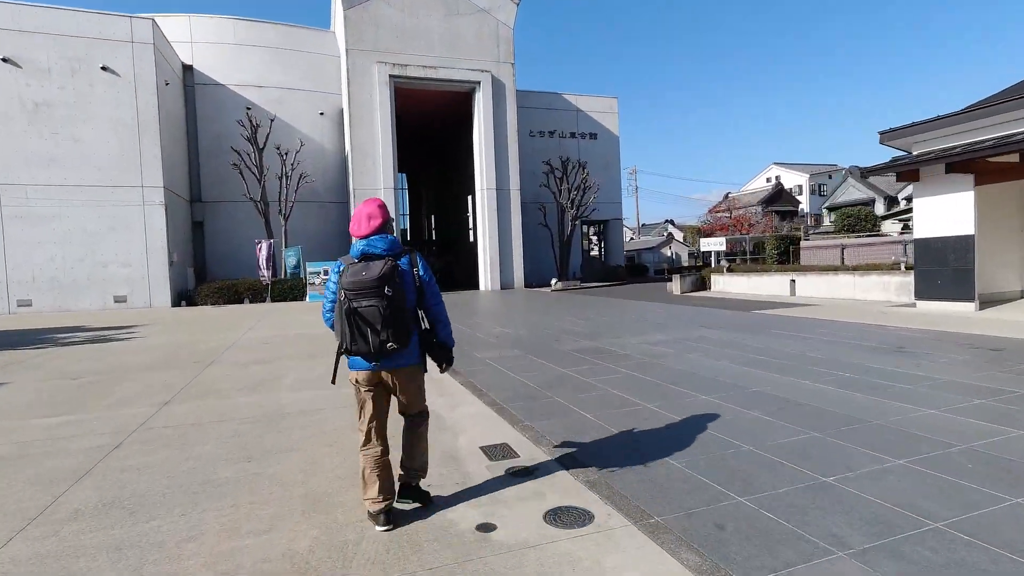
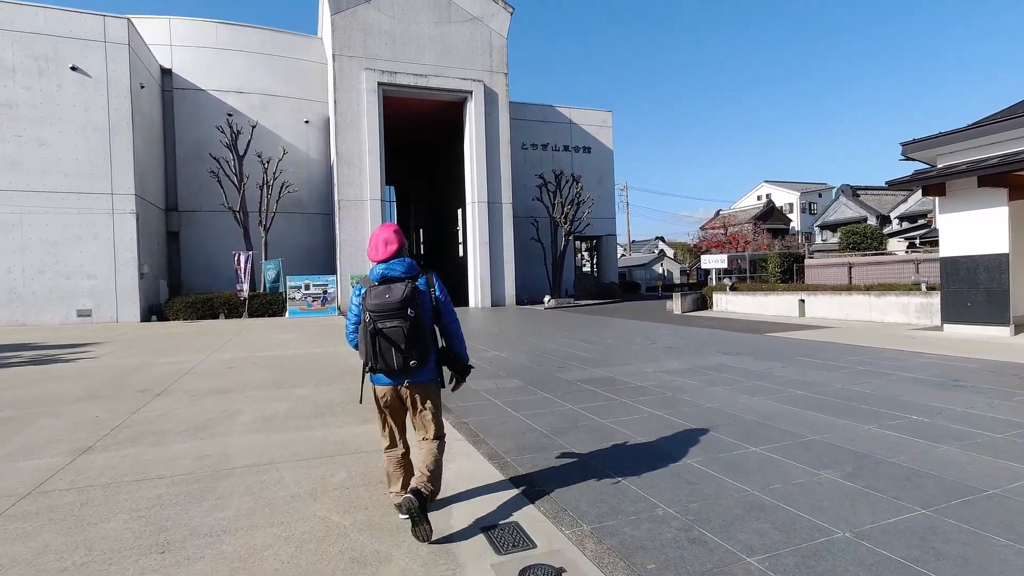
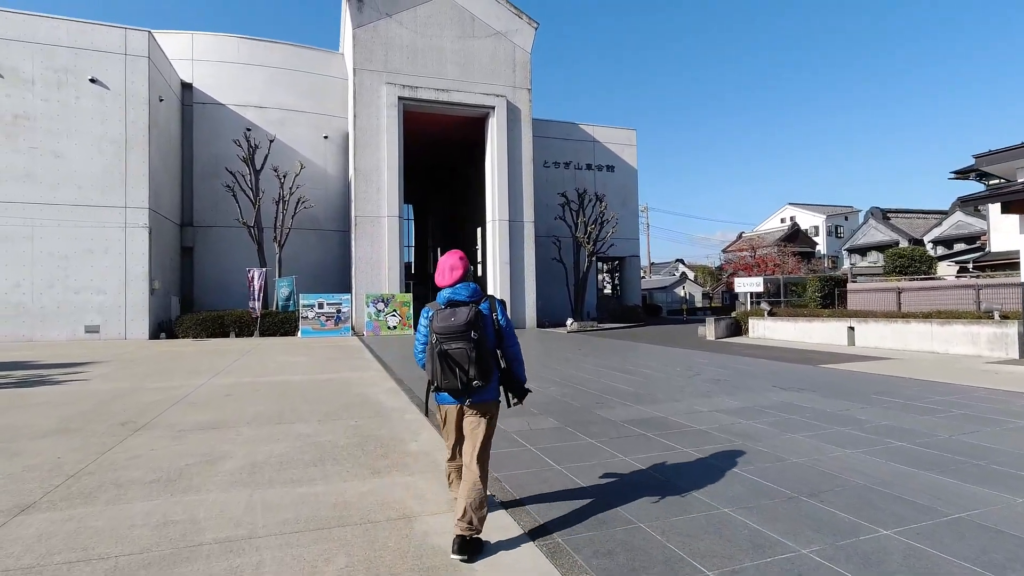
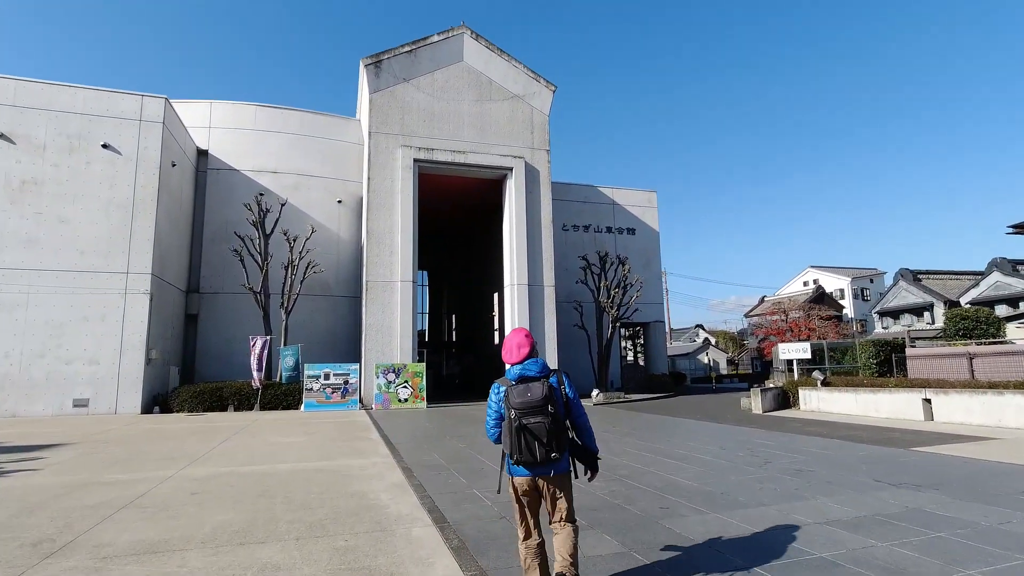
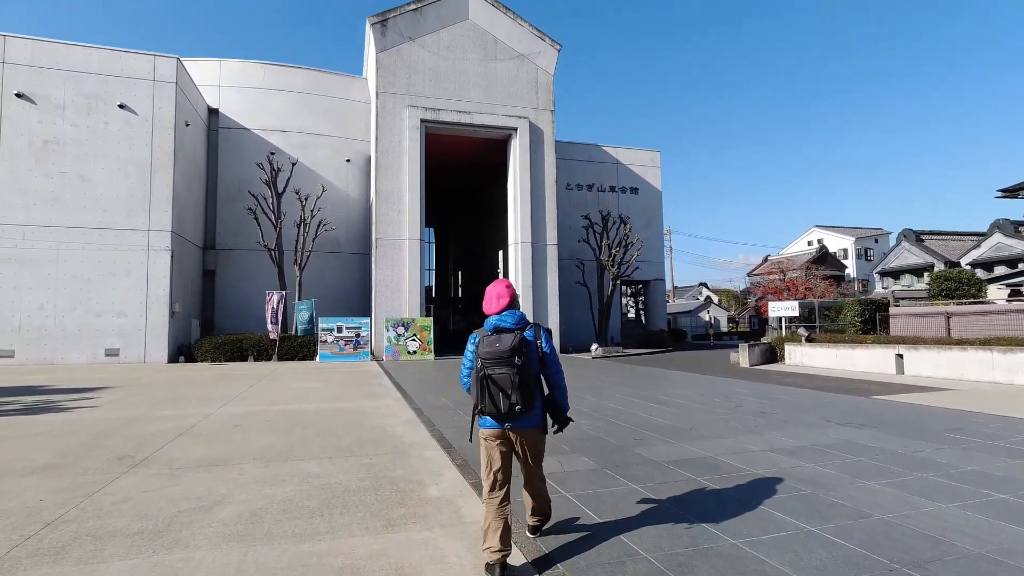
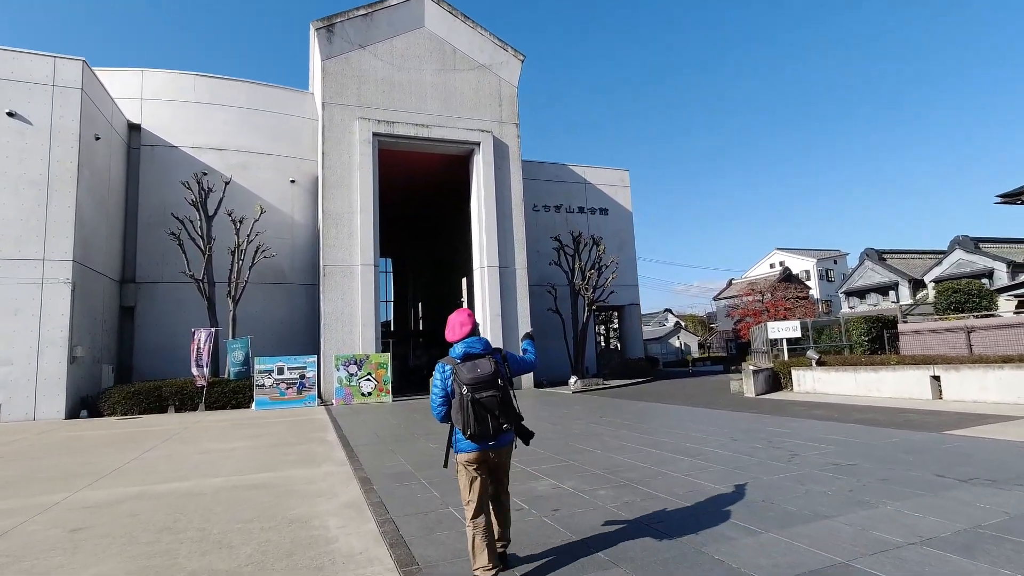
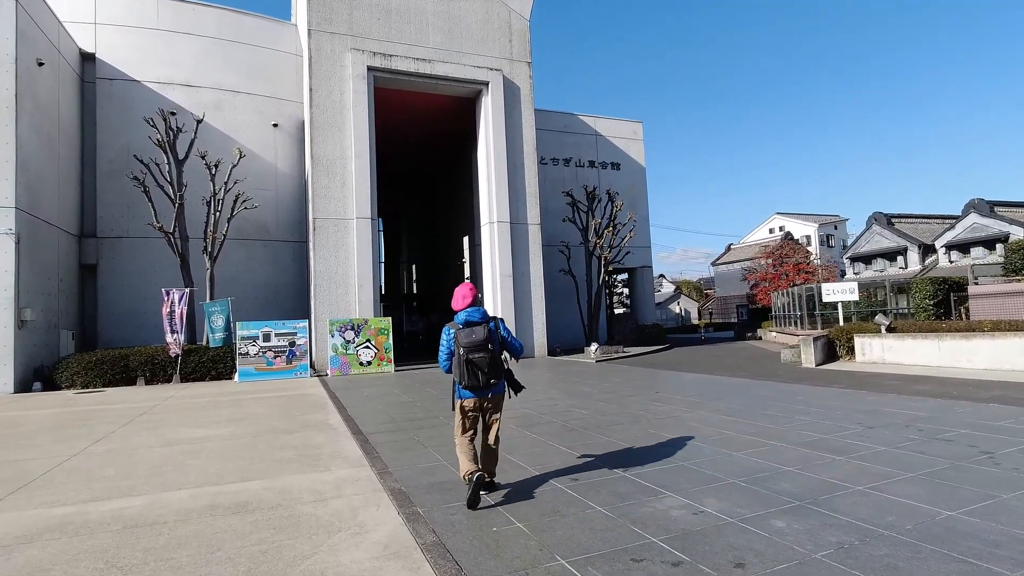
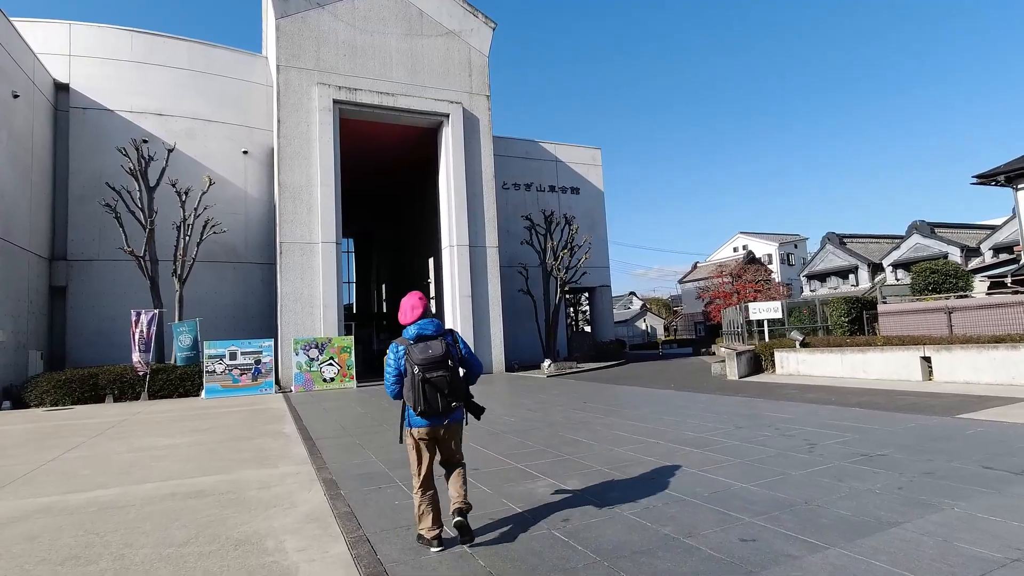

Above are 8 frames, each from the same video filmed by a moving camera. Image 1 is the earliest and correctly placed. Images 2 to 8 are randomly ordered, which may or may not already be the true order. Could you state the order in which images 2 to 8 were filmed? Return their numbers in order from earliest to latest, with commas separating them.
2, 3, 5, 4, 6, 8, 7
